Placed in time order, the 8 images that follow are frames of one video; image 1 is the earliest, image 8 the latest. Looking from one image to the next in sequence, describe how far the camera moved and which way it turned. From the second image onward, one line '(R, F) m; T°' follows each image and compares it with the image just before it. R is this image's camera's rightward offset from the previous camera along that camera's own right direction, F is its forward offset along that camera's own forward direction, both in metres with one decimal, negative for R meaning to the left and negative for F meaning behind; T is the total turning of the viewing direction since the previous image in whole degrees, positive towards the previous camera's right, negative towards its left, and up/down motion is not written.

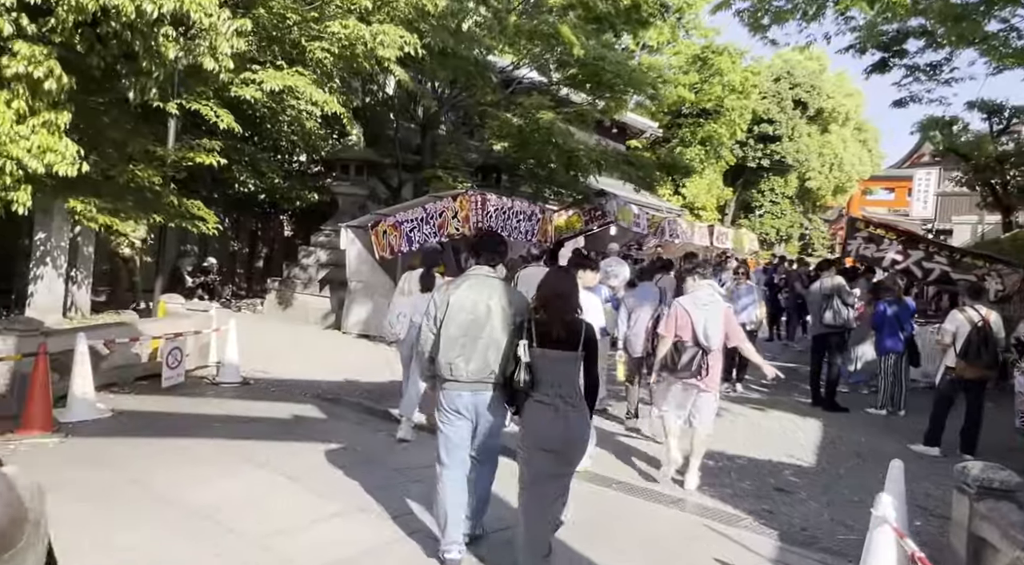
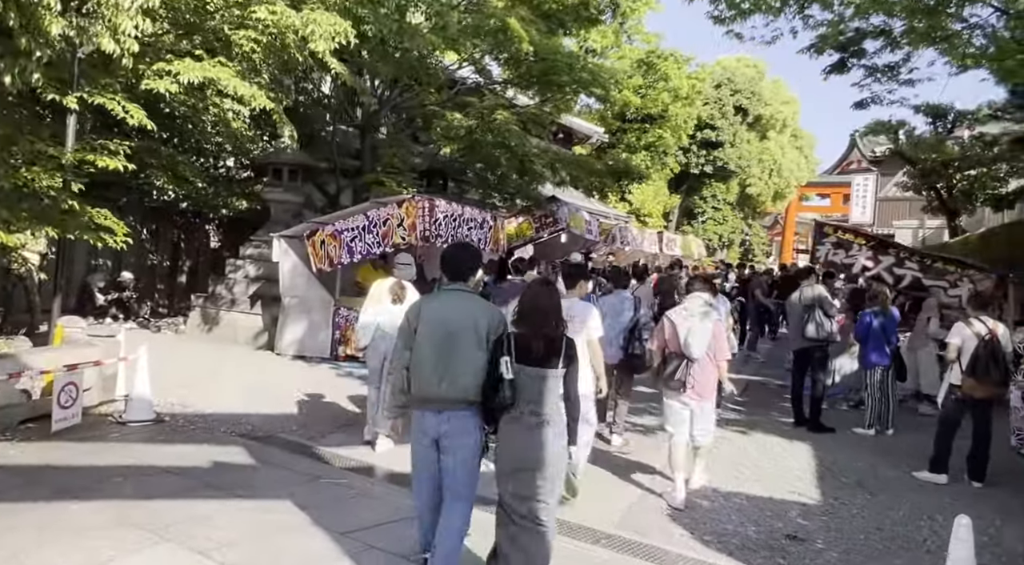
(-0.1, +0.9) m; +4°
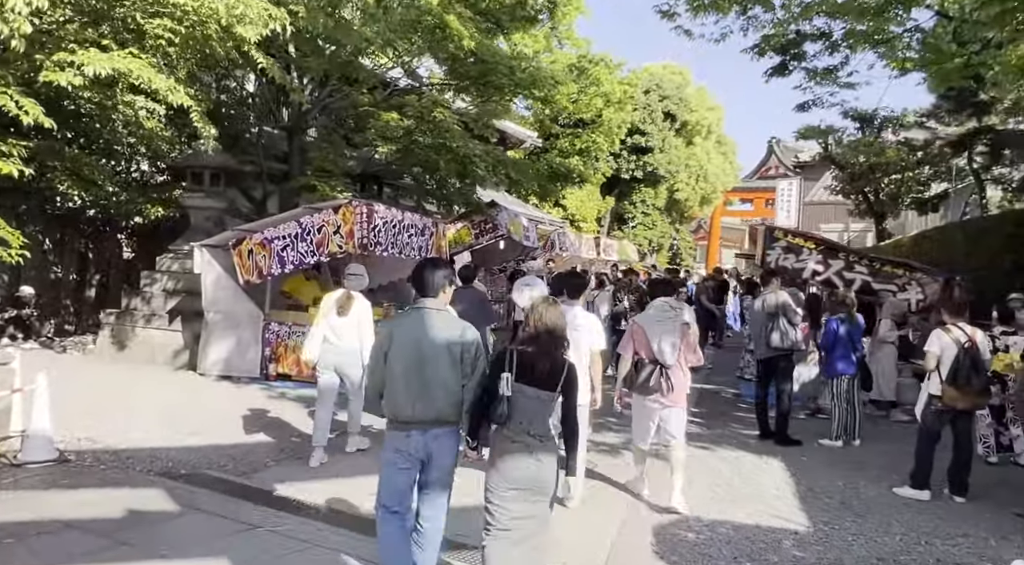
(-0.2, +0.6) m; +5°
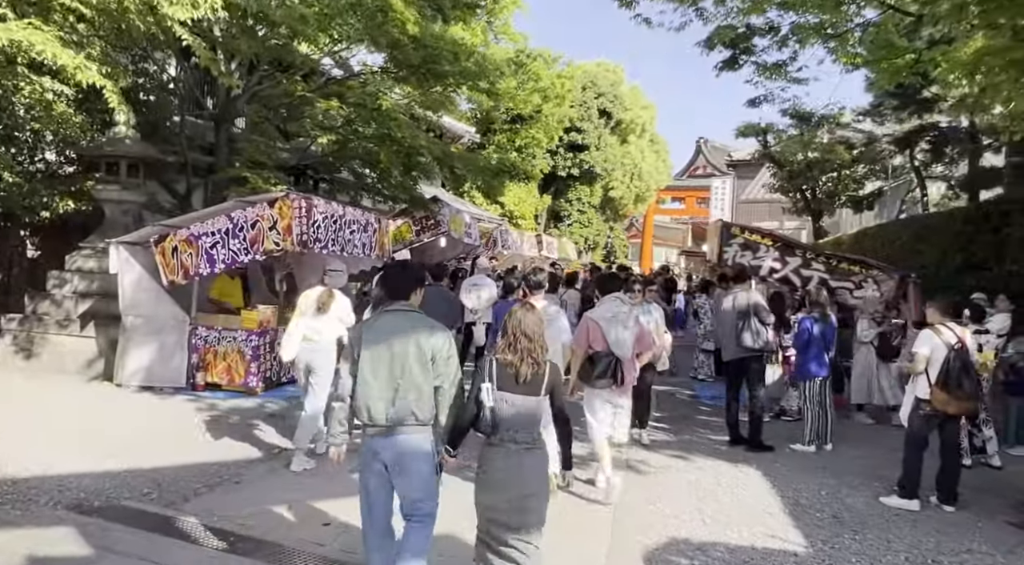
(-0.2, +0.6) m; +5°
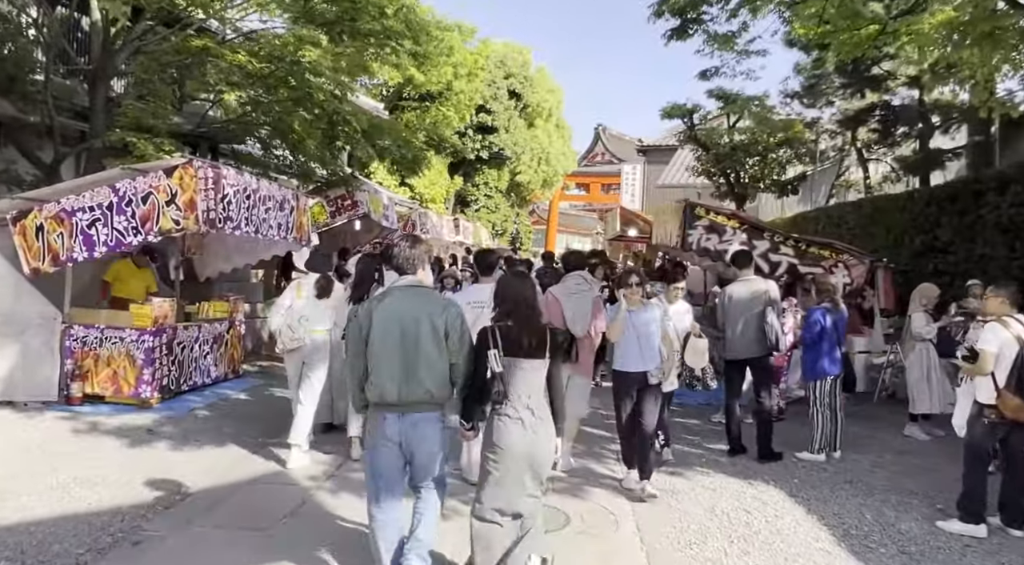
(-0.6, +1.2) m; +8°
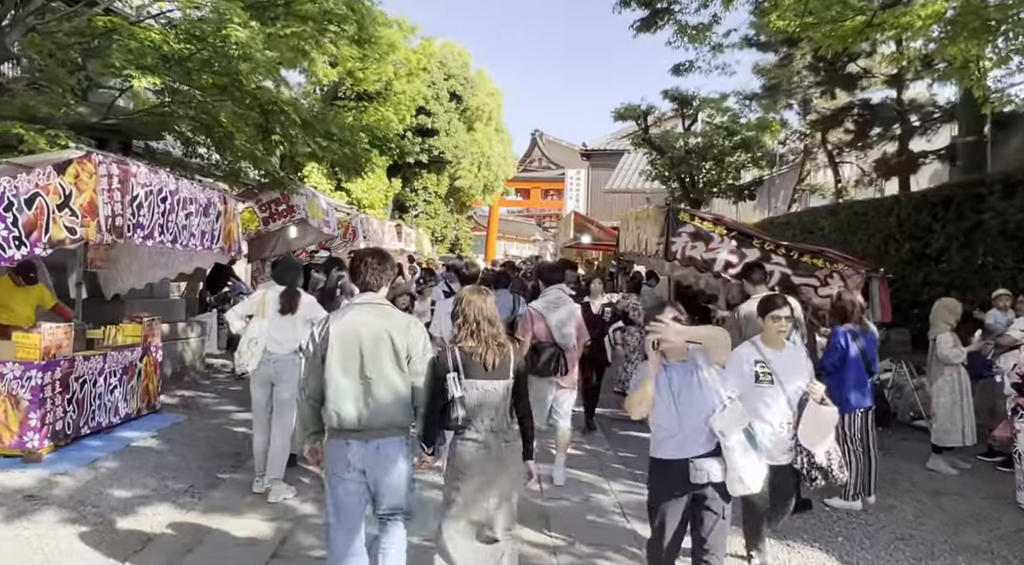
(-0.3, +1.1) m; +5°
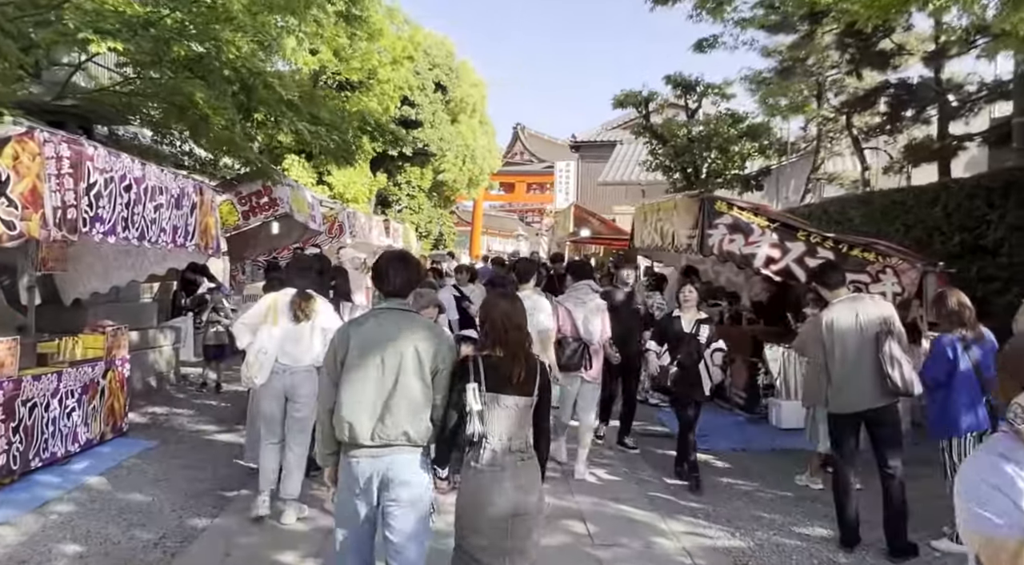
(-0.4, +0.9) m; +2°
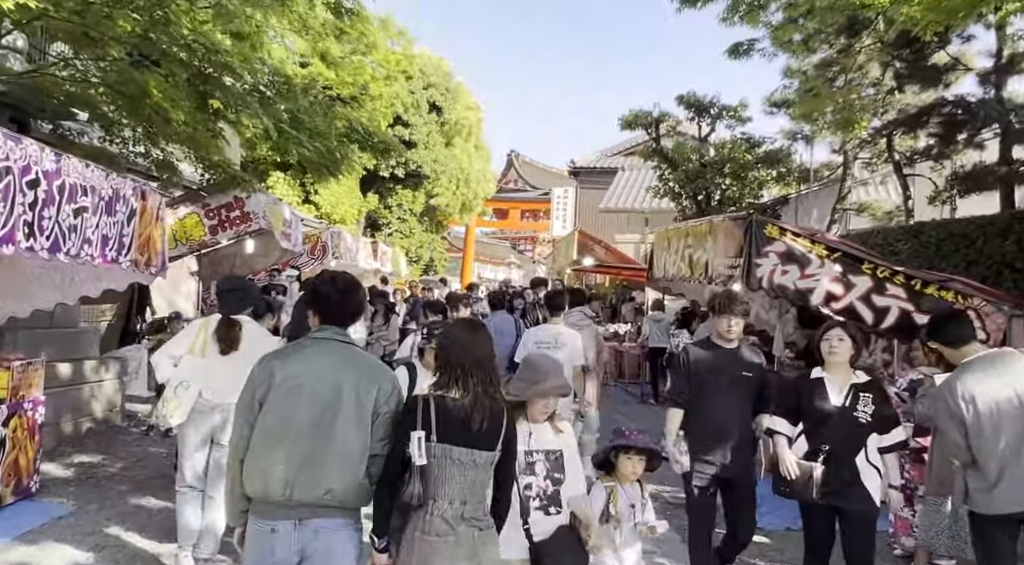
(-0.2, +1.3) m; +1°
